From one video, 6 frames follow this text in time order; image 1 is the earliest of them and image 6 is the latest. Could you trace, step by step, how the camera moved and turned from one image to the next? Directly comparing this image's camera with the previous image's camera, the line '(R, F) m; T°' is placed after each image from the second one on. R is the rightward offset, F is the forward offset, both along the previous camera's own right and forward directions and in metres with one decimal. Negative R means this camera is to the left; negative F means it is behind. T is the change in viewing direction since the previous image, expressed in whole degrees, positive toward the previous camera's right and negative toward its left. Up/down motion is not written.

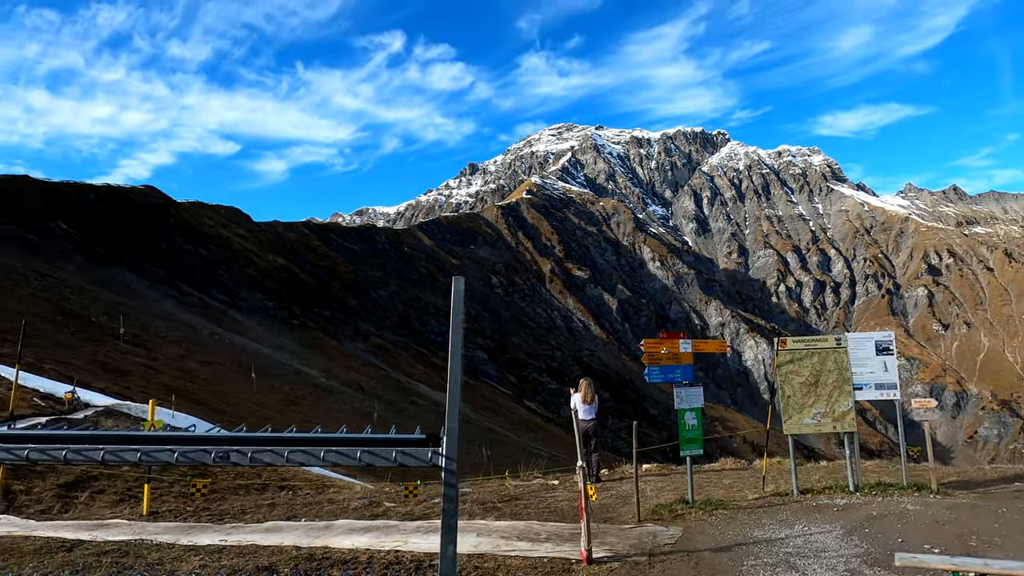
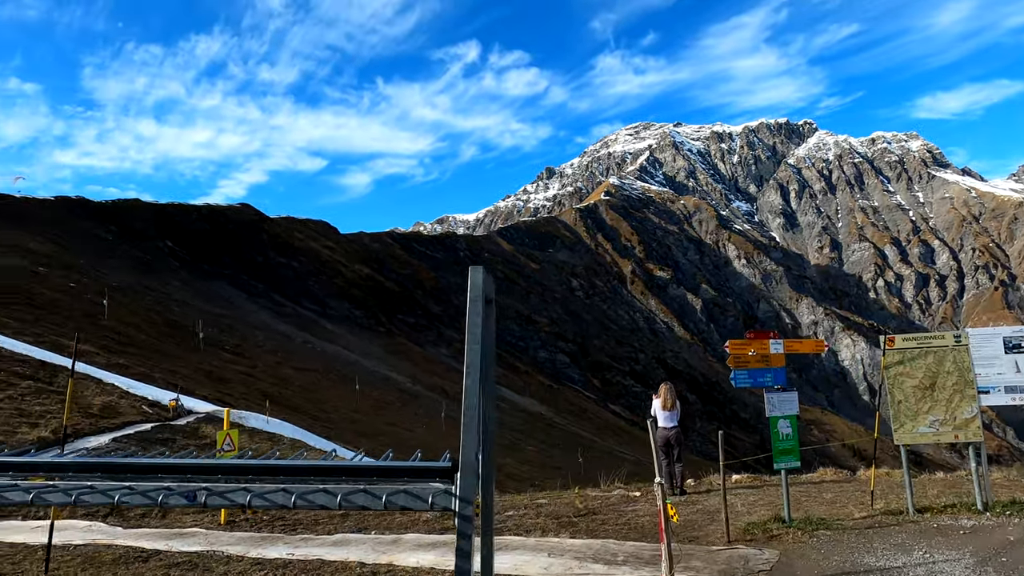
(+0.1, +0.3) m; -7°
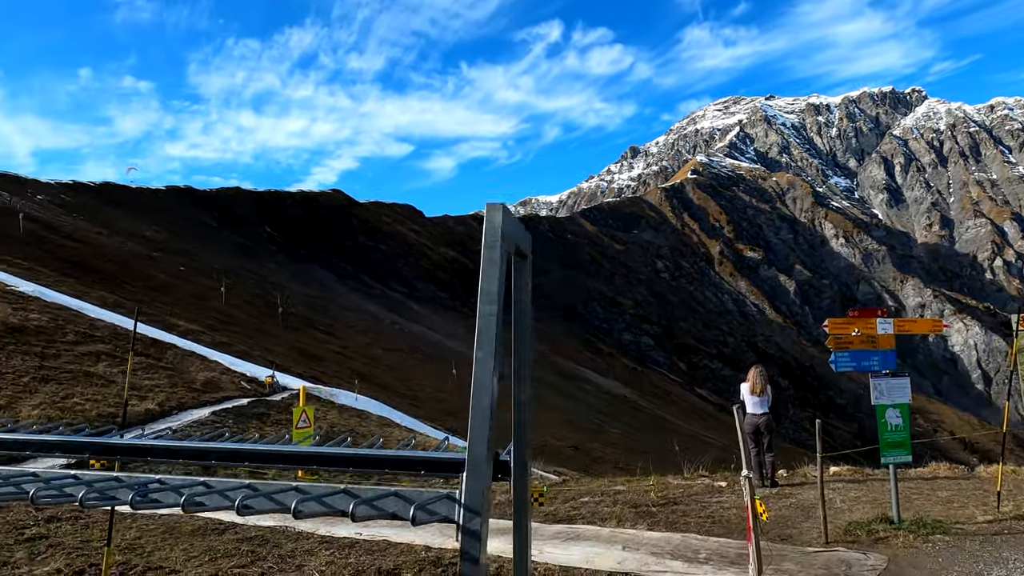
(+0.1, +0.3) m; -8°
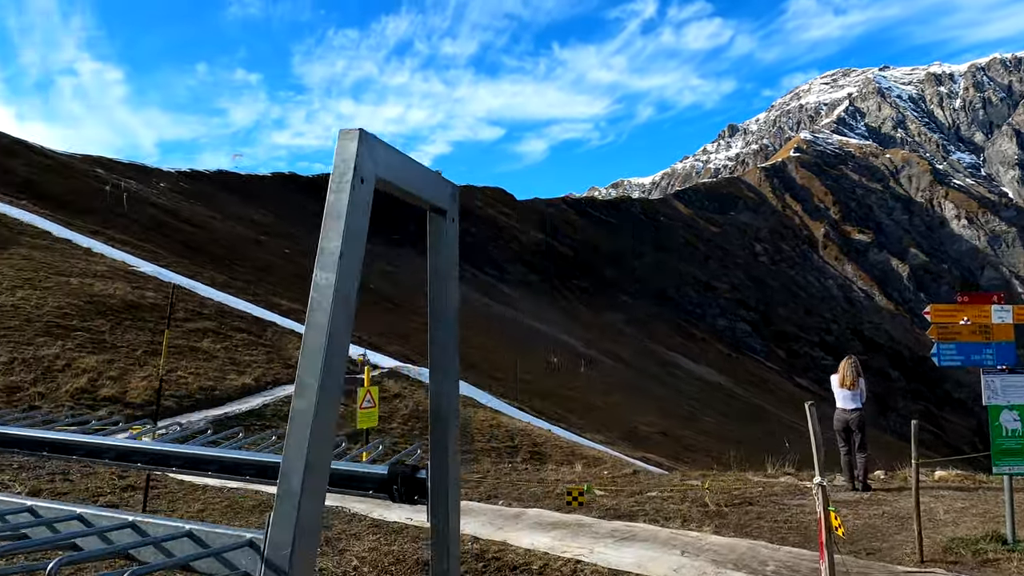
(+0.2, +0.2) m; -8°
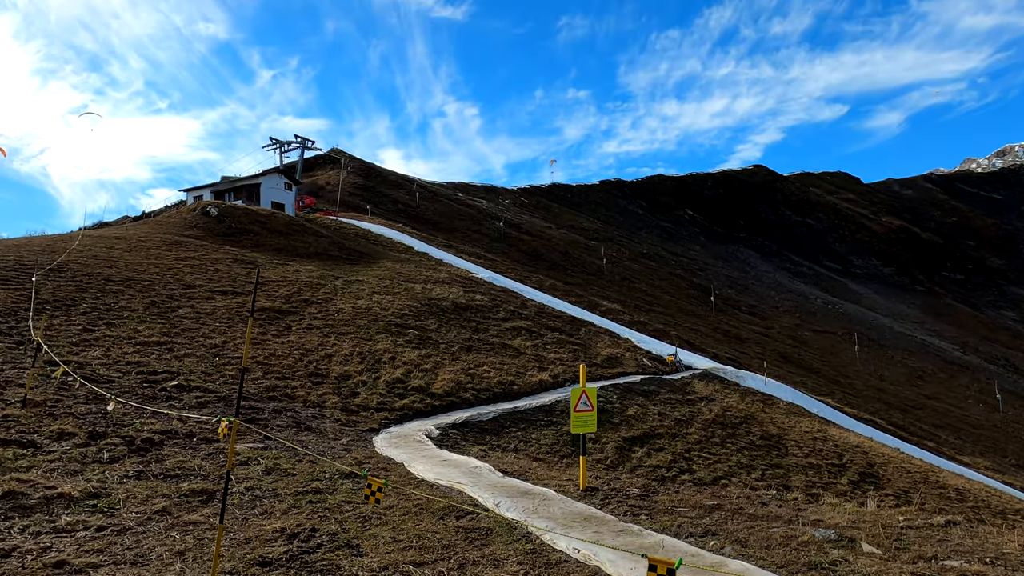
(+0.7, +1.0) m; -29°
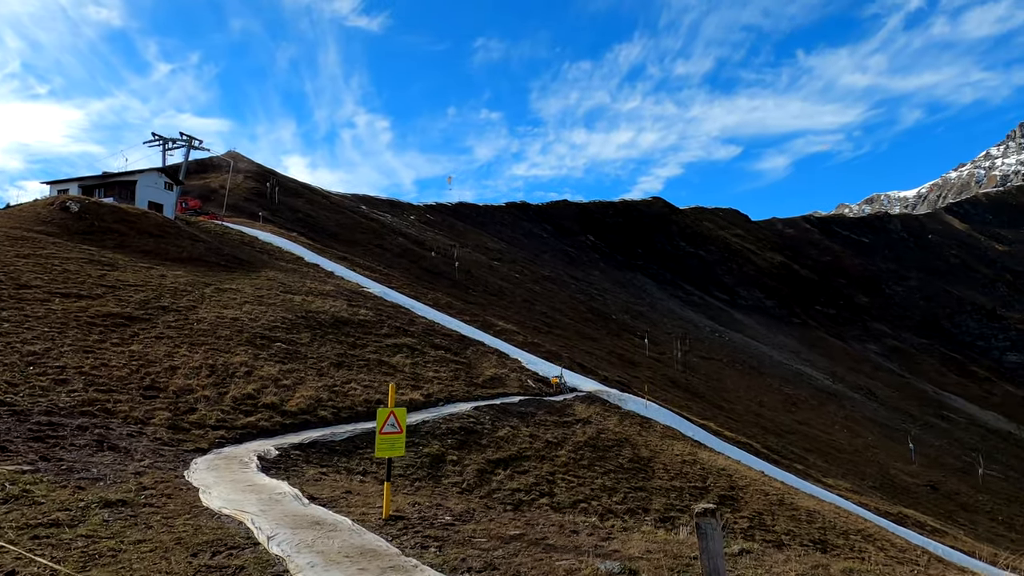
(+0.8, +0.2) m; +8°
